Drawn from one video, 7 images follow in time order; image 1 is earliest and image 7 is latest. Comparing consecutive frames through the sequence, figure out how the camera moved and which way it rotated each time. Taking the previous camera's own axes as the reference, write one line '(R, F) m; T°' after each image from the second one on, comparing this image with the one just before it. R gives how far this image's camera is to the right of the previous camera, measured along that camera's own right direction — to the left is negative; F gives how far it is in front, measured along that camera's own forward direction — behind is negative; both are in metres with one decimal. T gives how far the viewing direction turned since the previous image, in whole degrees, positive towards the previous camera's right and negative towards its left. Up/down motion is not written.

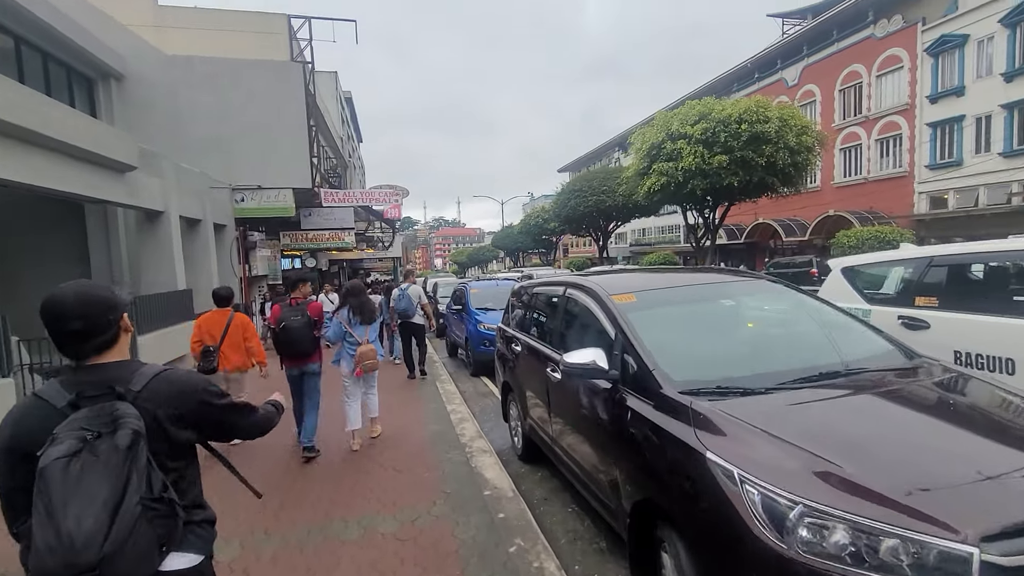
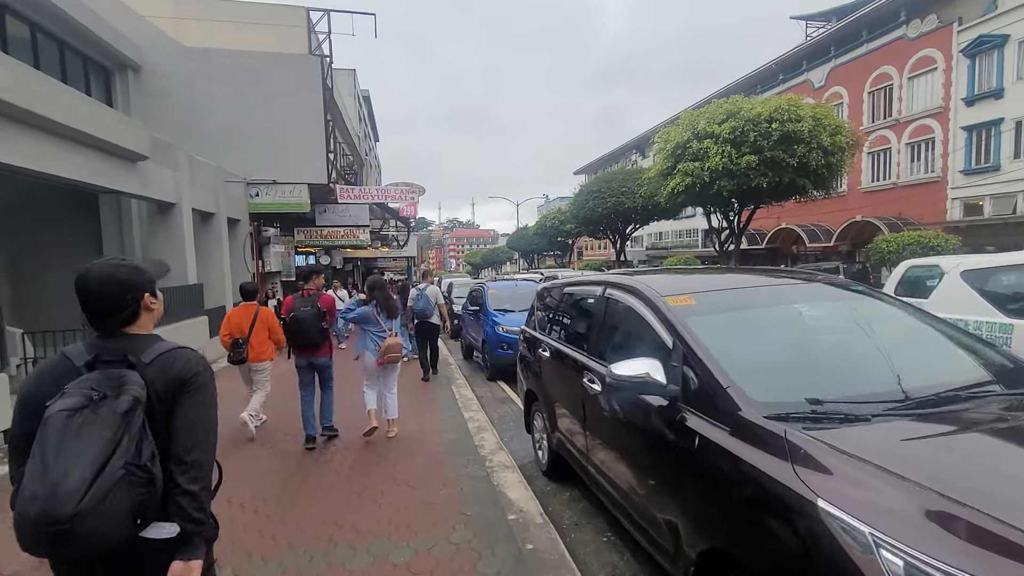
(-0.1, +0.4) m; -1°
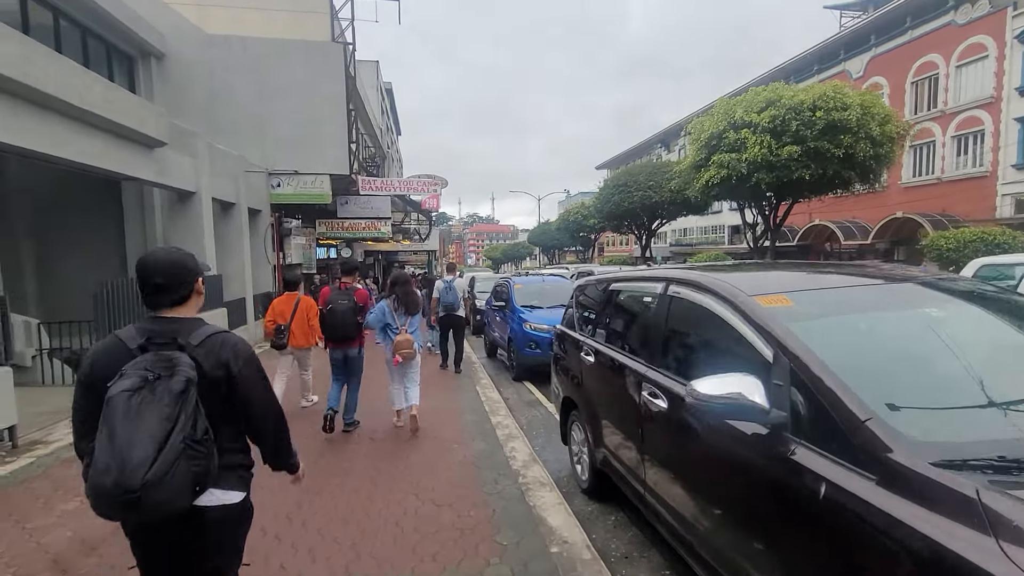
(-0.2, +0.5) m; -2°
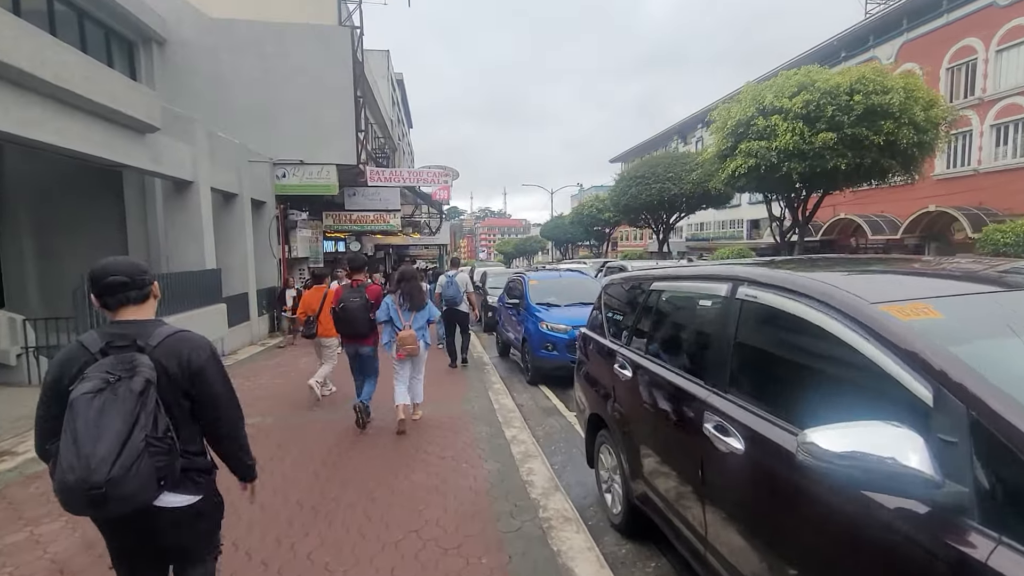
(-0.1, +0.6) m; -1°
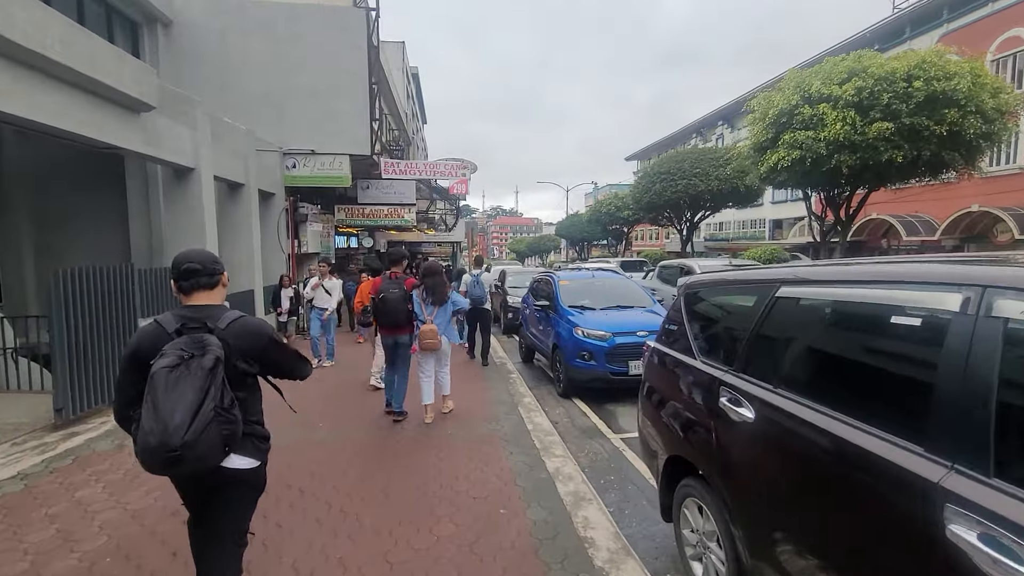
(-0.3, +0.8) m; -1°
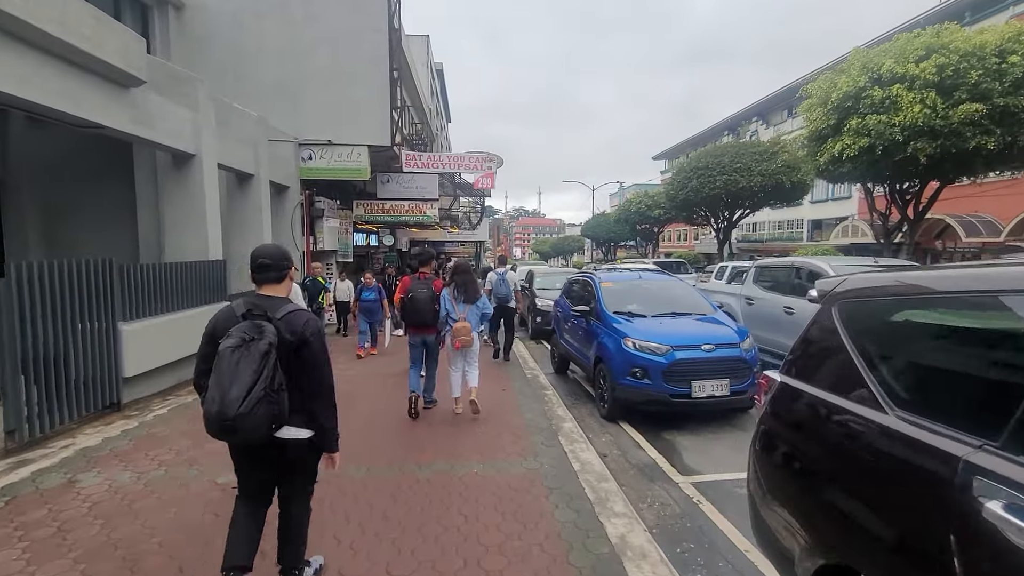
(-0.2, +1.0) m; -3°
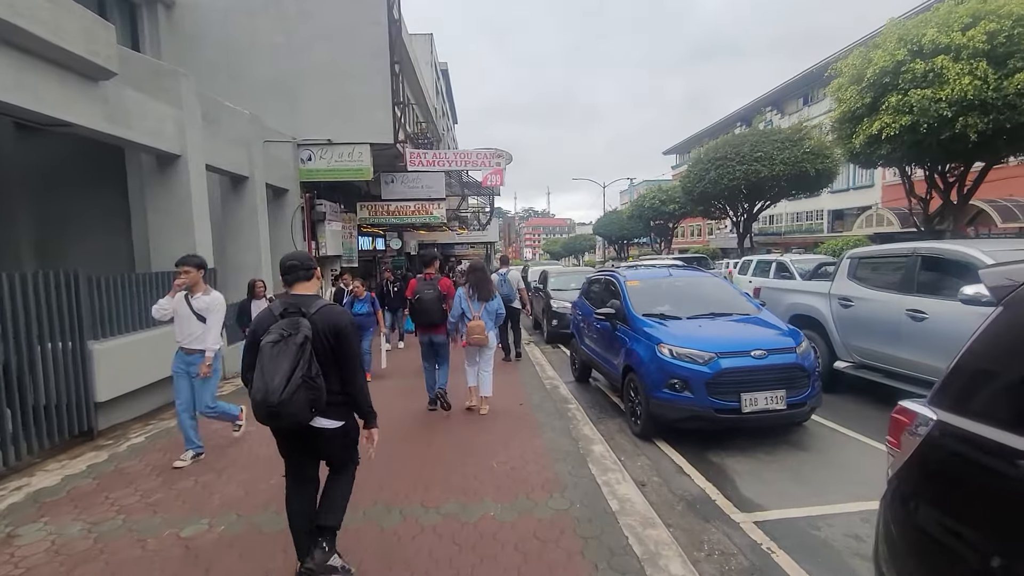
(0.0, +0.7) m; -1°
